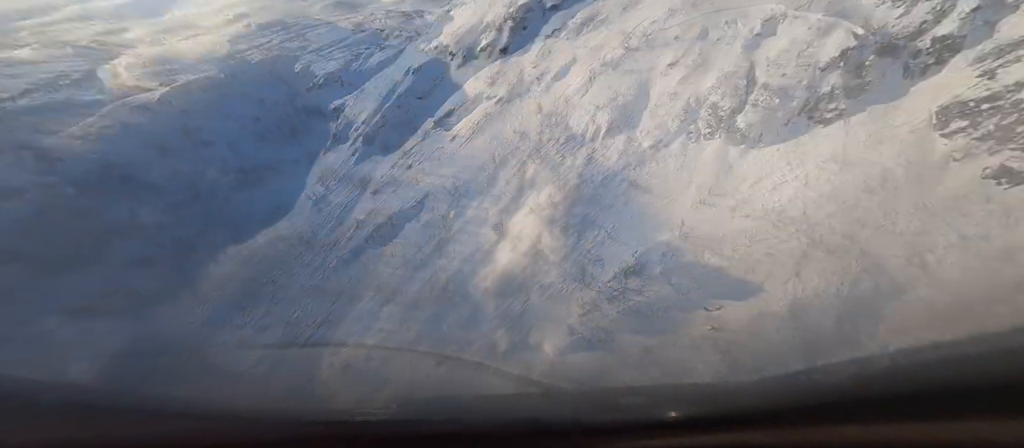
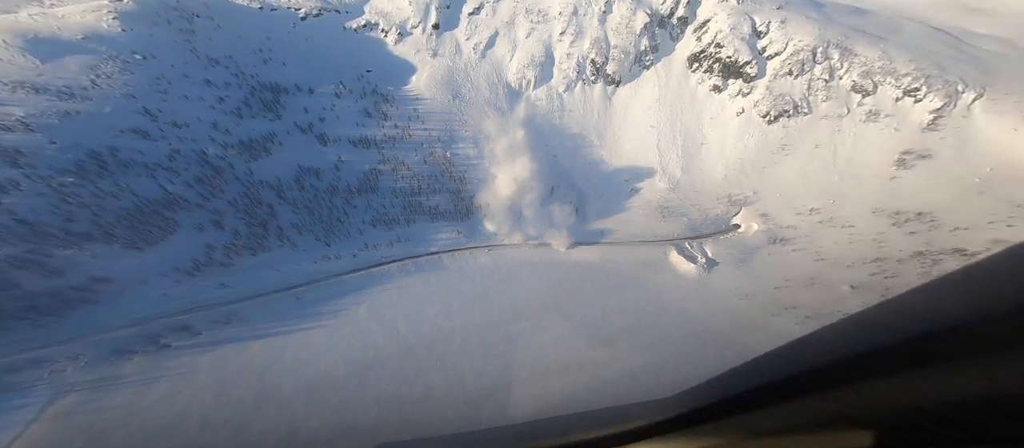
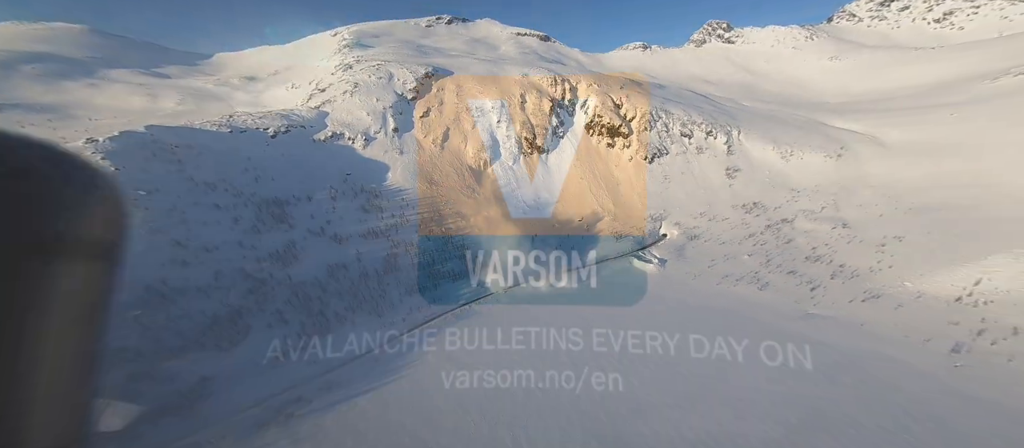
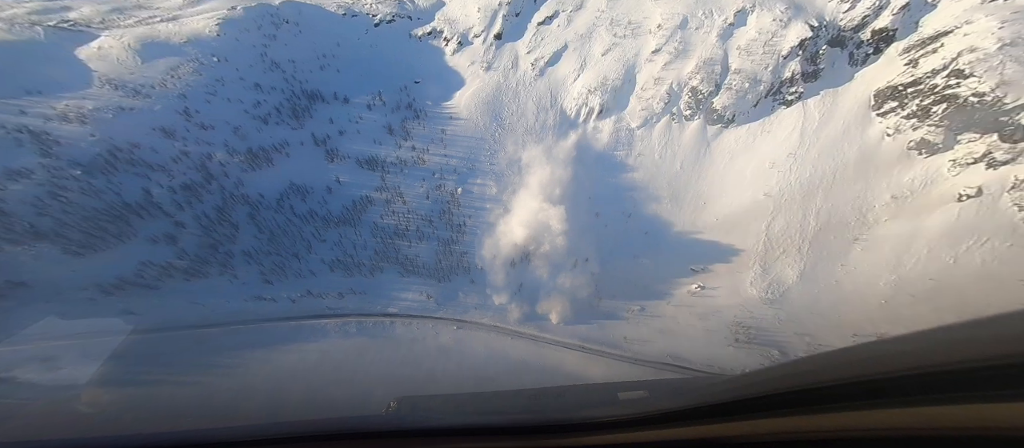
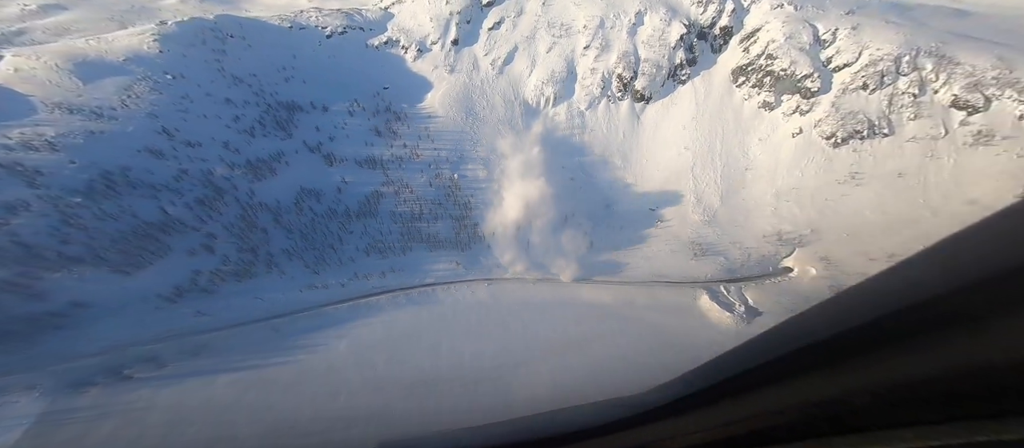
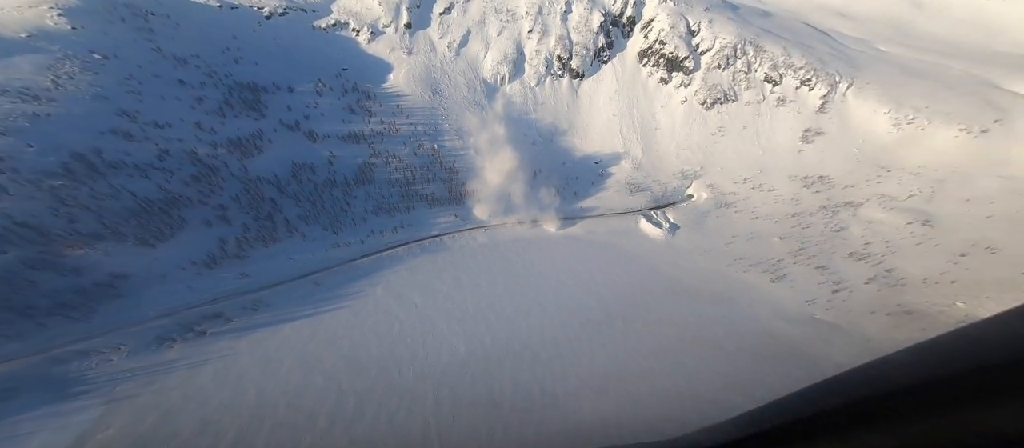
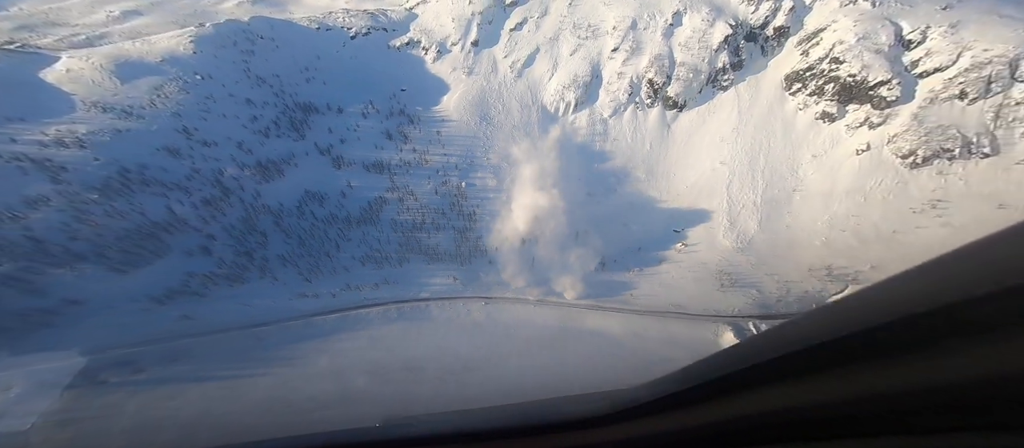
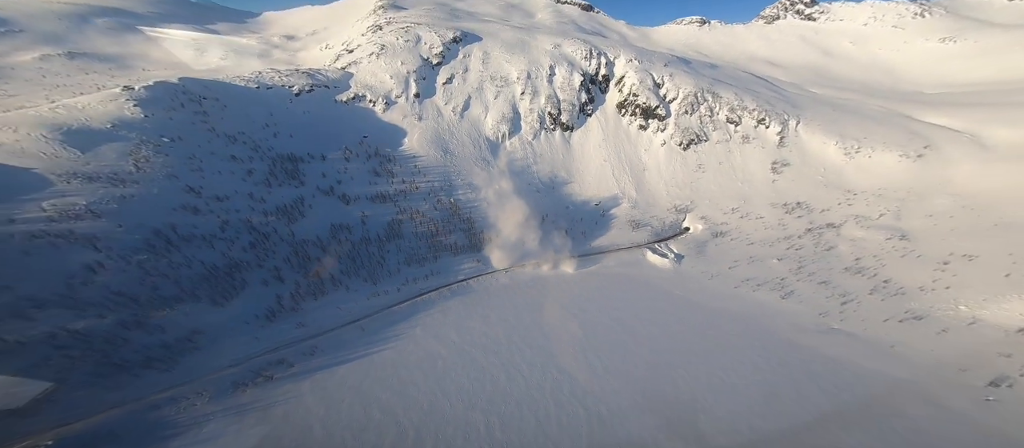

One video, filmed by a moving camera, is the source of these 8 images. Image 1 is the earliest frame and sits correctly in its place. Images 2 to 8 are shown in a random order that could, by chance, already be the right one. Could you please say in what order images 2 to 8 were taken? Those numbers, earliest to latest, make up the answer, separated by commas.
4, 7, 5, 2, 6, 8, 3
